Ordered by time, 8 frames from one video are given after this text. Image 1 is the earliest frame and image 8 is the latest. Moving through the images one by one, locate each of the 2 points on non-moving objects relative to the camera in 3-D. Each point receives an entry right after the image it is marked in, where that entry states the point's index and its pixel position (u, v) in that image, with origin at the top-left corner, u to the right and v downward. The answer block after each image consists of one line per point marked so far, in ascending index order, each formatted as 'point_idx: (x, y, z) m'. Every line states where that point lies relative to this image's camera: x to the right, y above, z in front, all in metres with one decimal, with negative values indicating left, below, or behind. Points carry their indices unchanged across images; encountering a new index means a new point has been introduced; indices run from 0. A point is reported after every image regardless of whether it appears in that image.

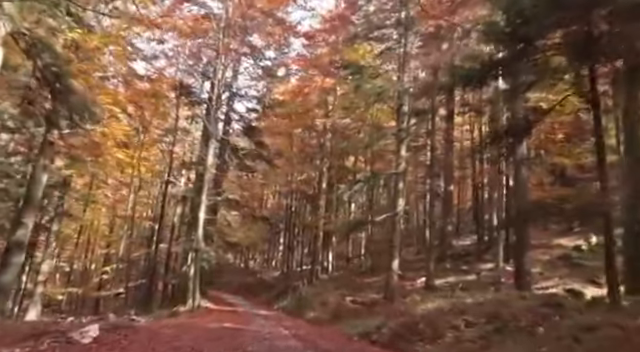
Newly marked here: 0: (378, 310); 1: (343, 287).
0: (+1.5, -3.7, +13.0) m
1: (+0.9, -4.2, +18.7) m
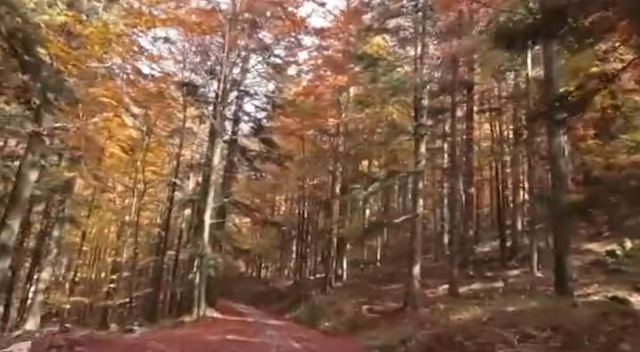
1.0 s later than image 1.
0: (+1.9, -3.6, +11.8) m
1: (+1.4, -4.3, +17.5) m
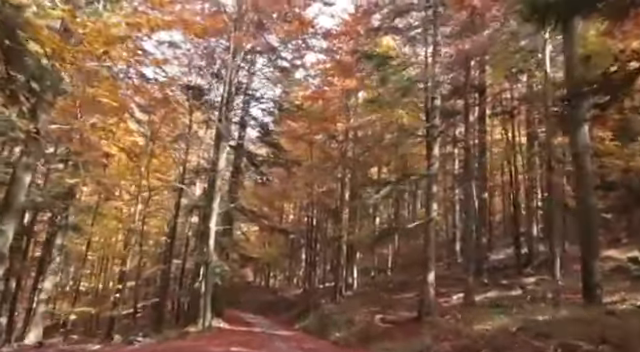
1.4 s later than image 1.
0: (+2.1, -3.6, +11.2) m
1: (+1.8, -4.4, +16.9) m
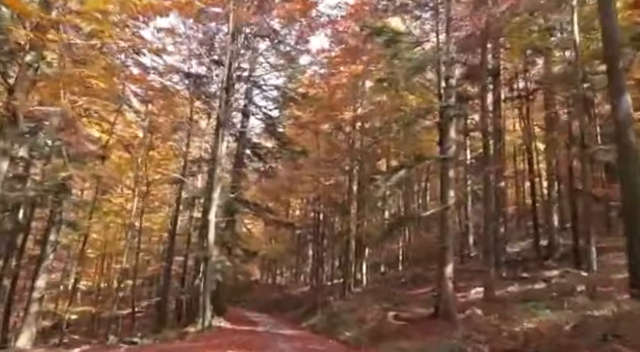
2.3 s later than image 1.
0: (+2.3, -3.3, +10.2) m
1: (+2.0, -4.0, +15.9) m
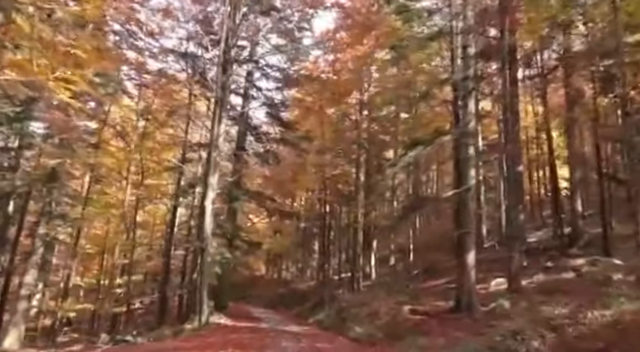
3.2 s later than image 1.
0: (+2.5, -2.8, +9.0) m
1: (+2.3, -3.5, +14.7) m
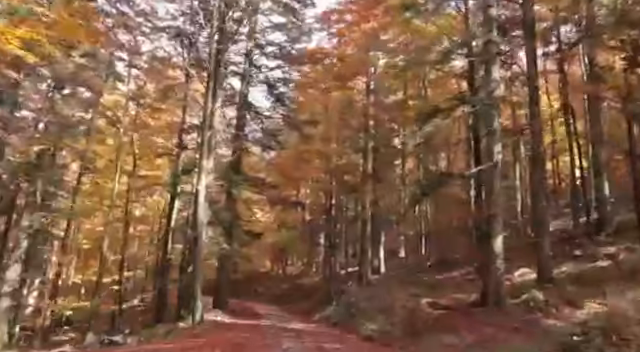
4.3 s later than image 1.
0: (+2.6, -2.4, +7.8) m
1: (+2.4, -3.0, +13.5) m
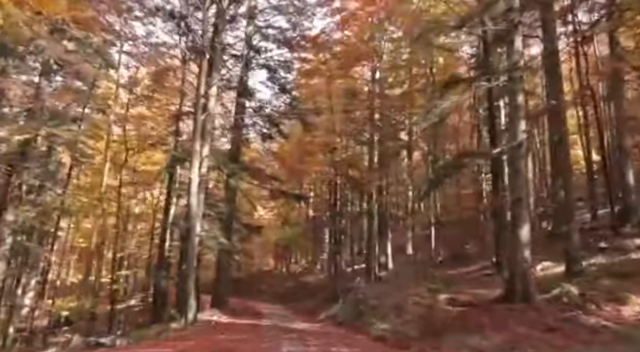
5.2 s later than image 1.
0: (+2.6, -2.0, +6.8) m
1: (+2.6, -2.7, +12.5) m
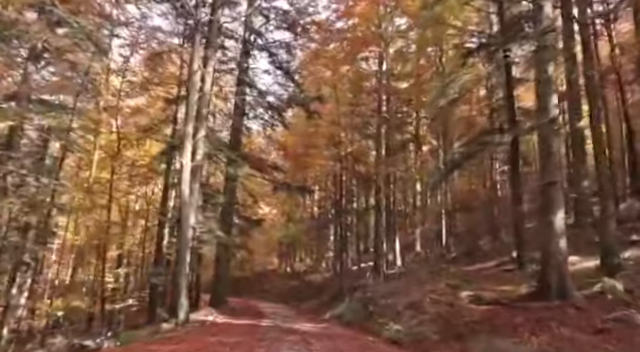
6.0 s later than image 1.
0: (+2.7, -1.8, +5.8) m
1: (+2.7, -2.4, +11.5) m
